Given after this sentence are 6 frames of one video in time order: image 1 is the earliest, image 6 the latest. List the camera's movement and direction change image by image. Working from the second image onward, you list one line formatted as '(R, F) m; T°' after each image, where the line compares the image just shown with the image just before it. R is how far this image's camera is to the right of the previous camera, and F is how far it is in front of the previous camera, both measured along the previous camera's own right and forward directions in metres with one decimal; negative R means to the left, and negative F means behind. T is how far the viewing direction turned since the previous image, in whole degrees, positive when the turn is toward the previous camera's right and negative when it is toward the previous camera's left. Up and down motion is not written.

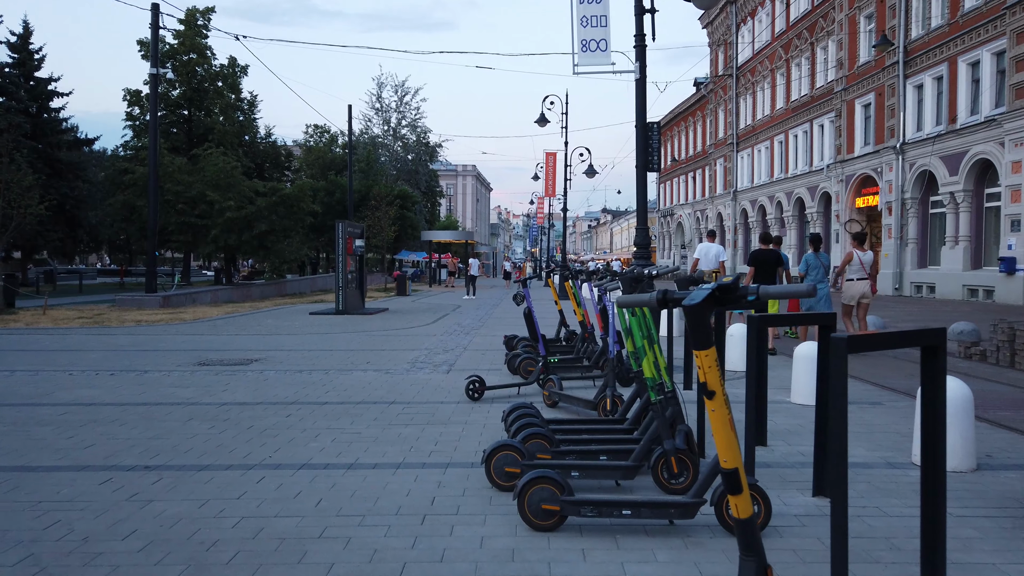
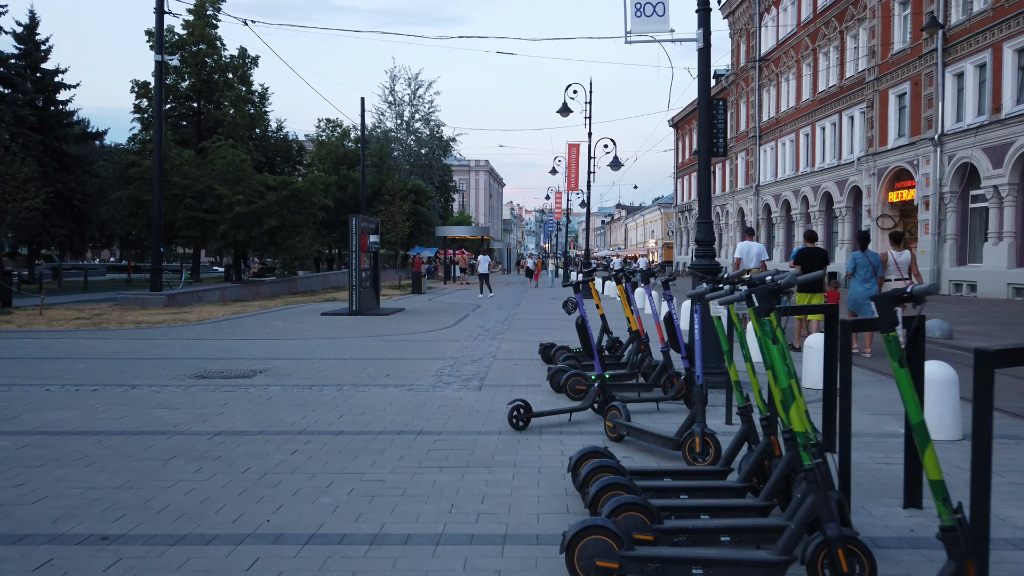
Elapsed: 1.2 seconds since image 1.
(-0.4, +1.4) m; -1°
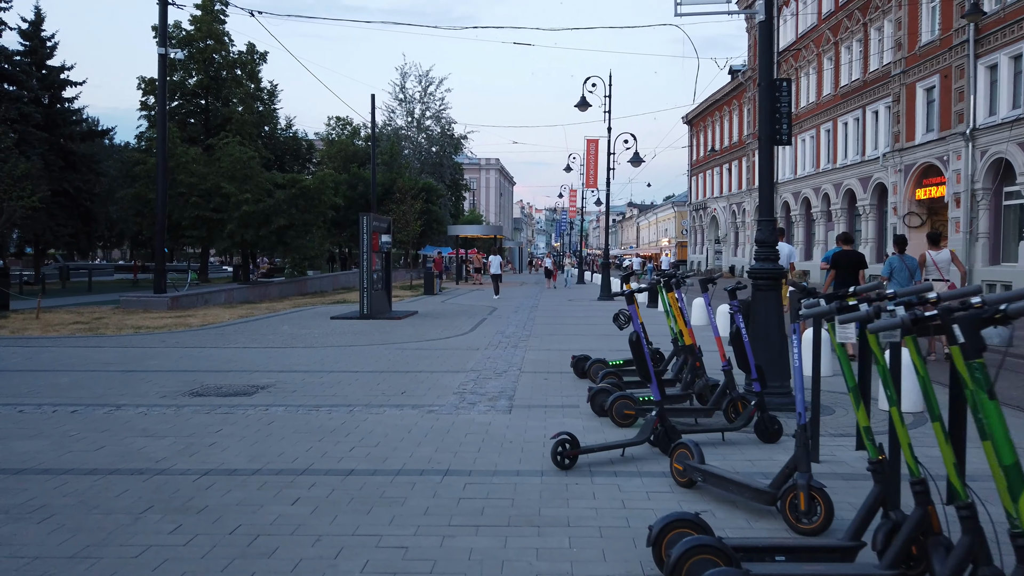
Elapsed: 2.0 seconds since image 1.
(-0.3, +1.1) m; -1°
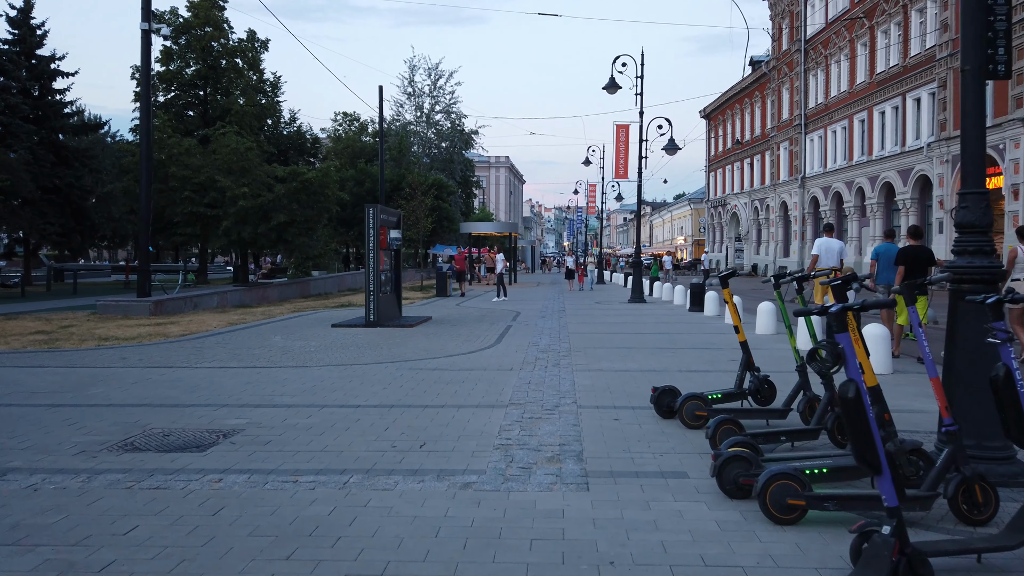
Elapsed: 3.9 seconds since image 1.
(-0.5, +2.7) m; -1°
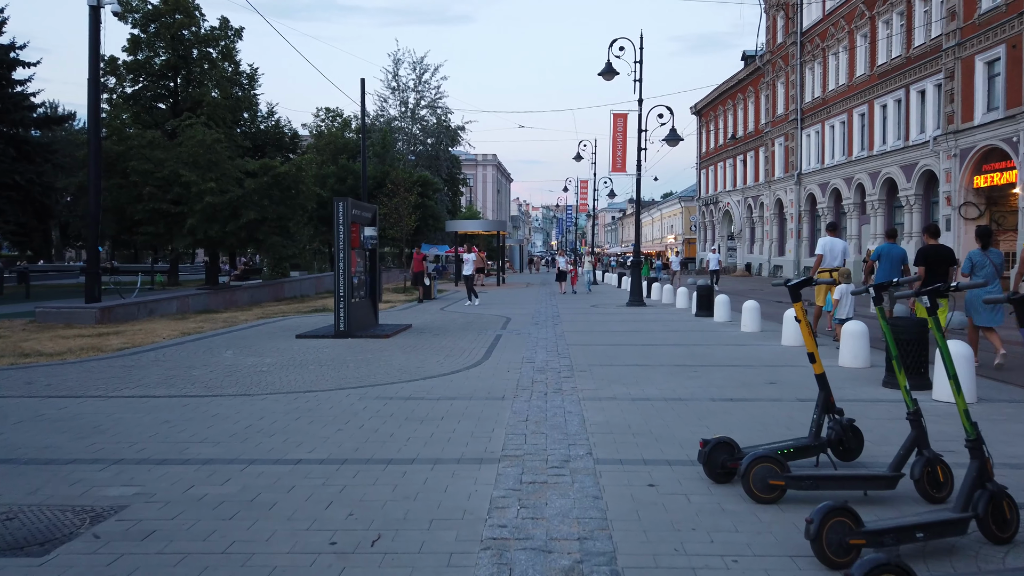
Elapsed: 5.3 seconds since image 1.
(0.0, +2.0) m; +1°
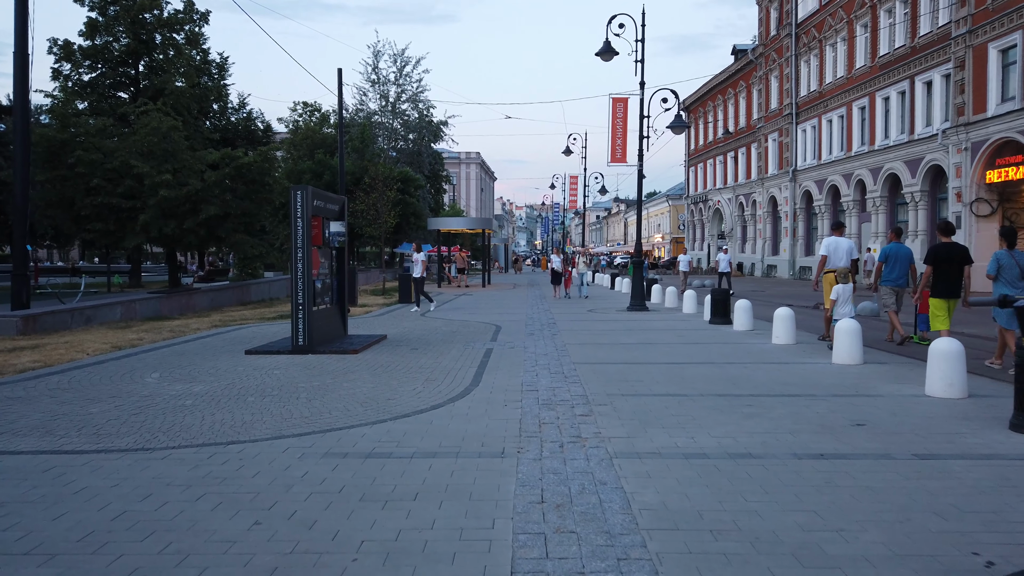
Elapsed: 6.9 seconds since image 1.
(-0.2, +2.4) m; +1°
